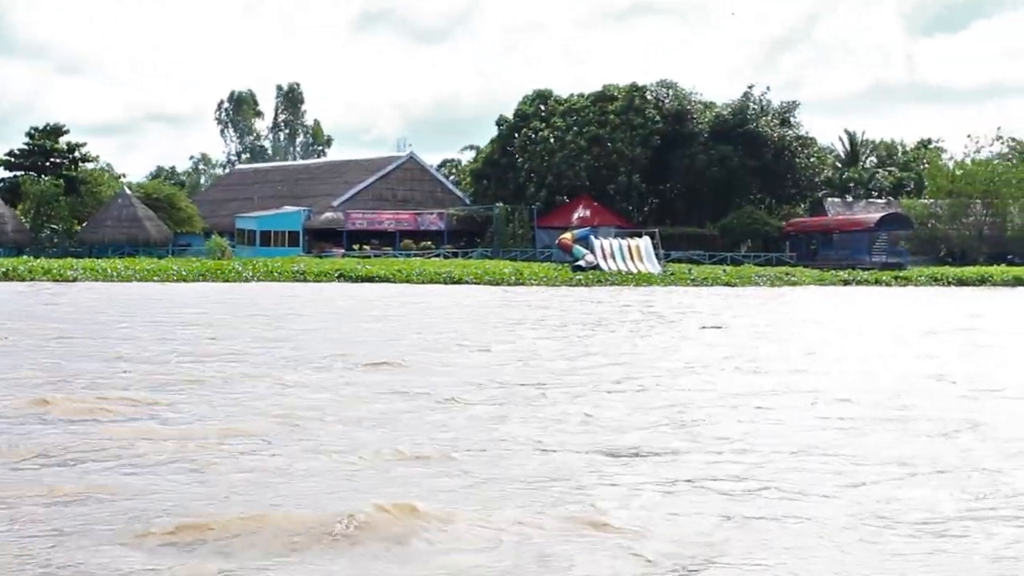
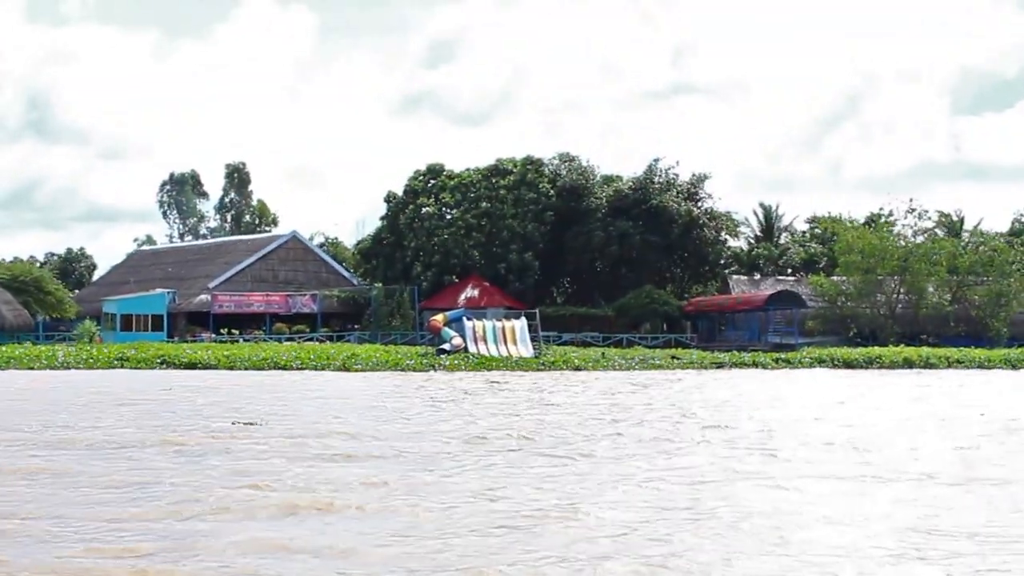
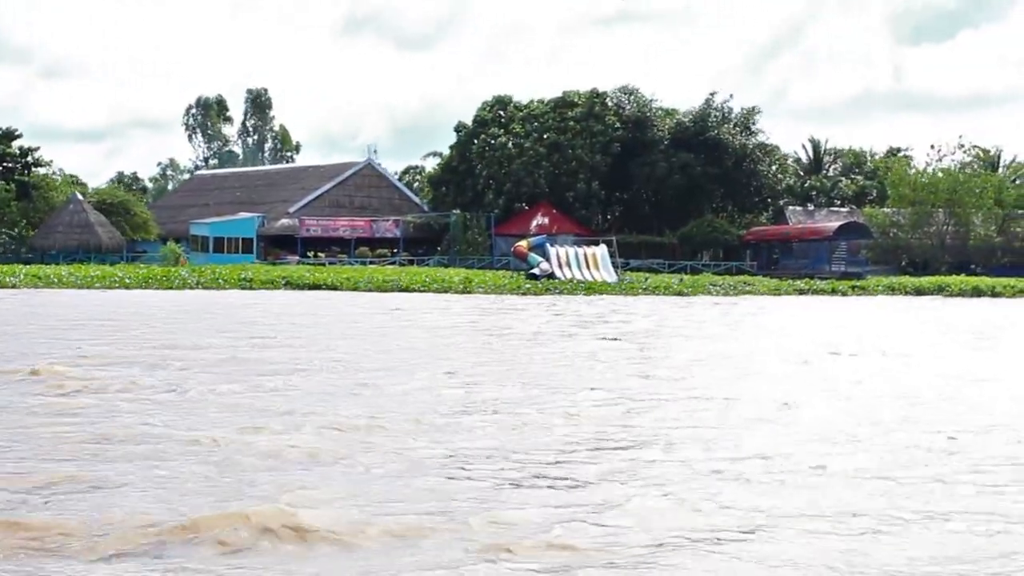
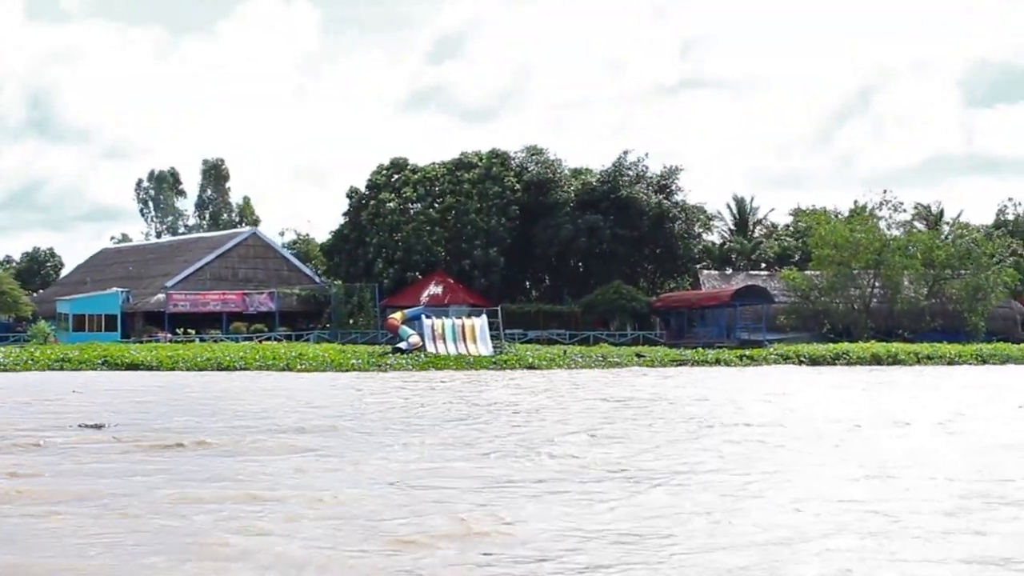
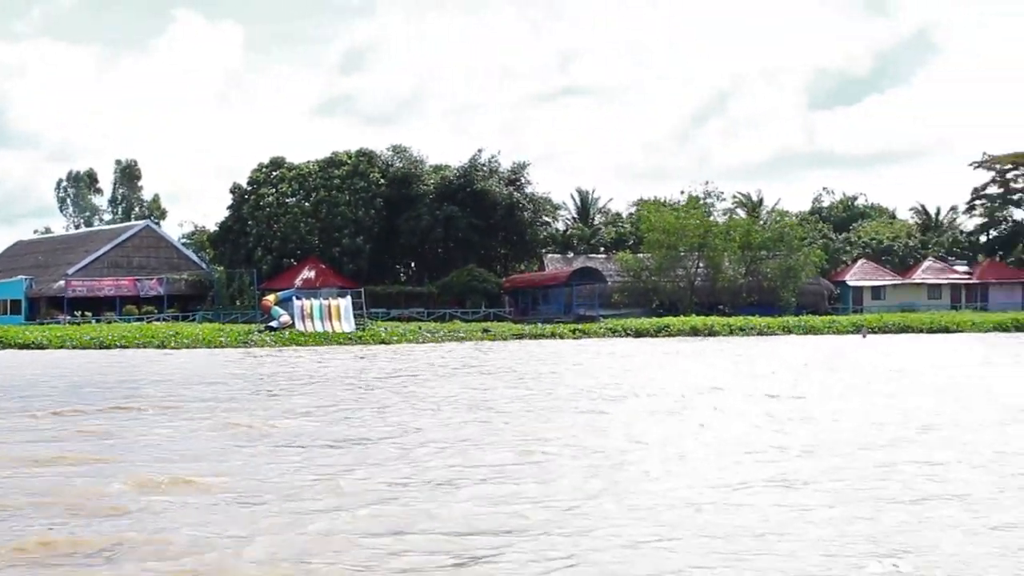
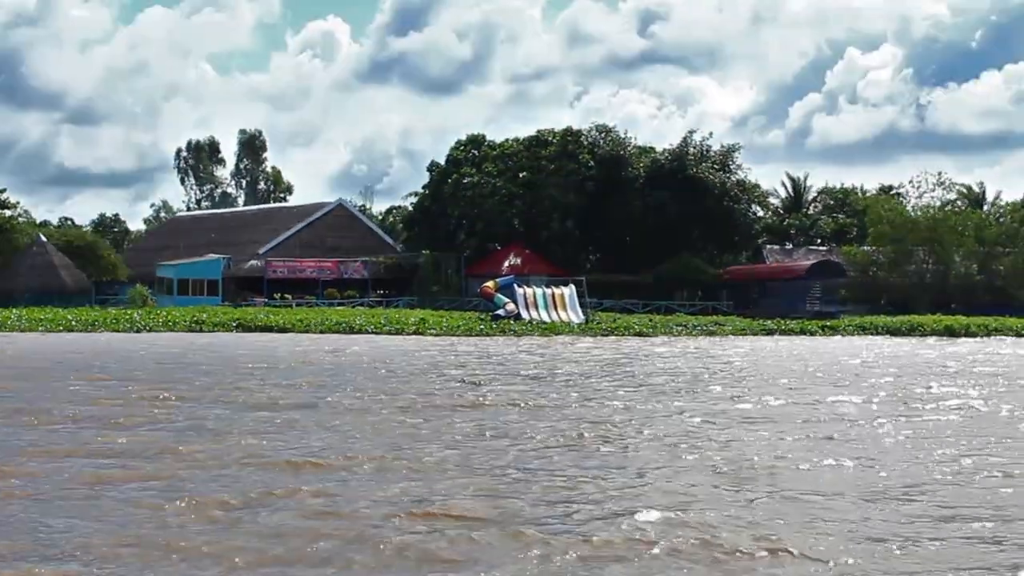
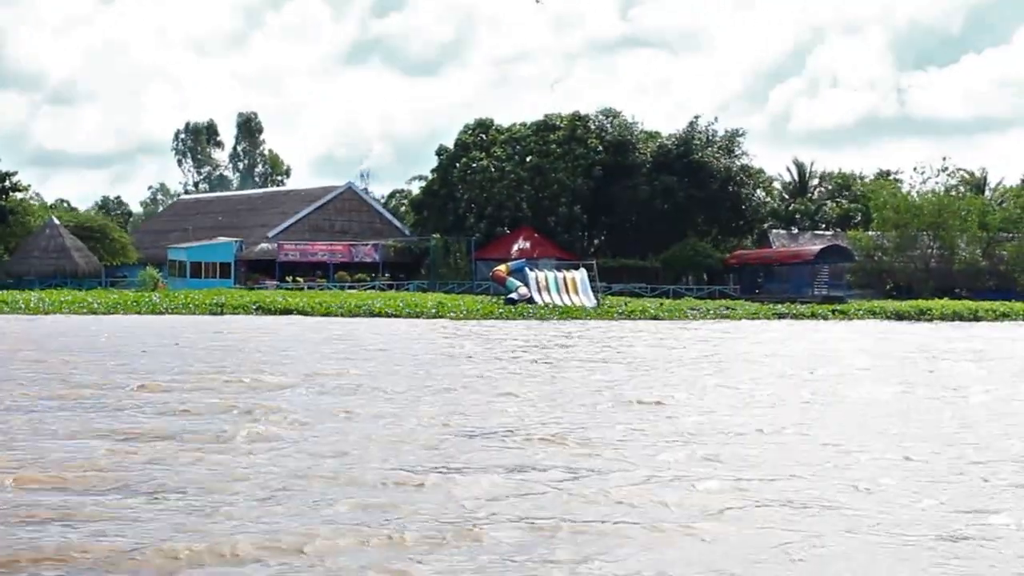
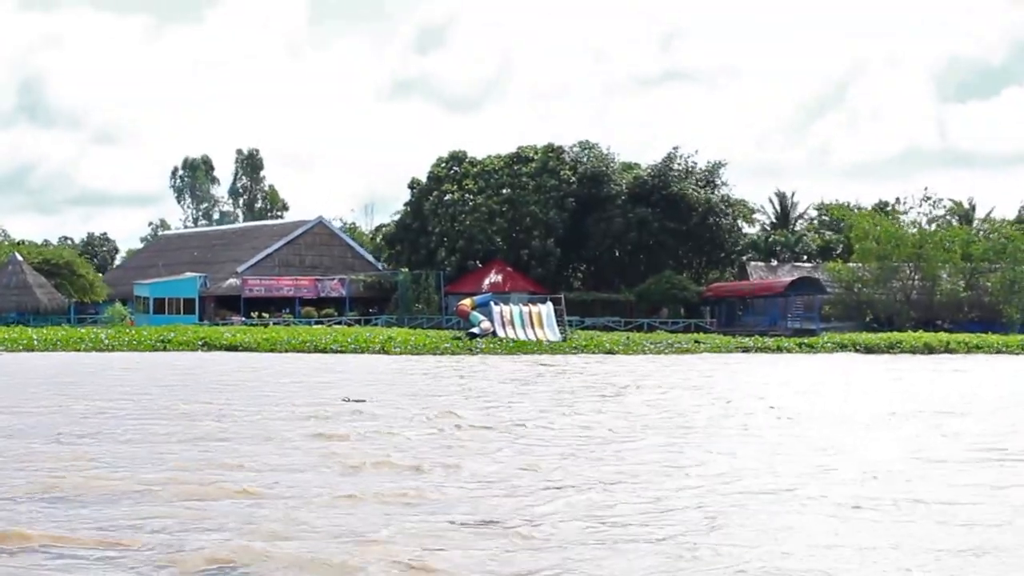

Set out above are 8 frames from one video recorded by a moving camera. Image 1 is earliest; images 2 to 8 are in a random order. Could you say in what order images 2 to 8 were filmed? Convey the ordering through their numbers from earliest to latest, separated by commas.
3, 7, 6, 8, 2, 4, 5
